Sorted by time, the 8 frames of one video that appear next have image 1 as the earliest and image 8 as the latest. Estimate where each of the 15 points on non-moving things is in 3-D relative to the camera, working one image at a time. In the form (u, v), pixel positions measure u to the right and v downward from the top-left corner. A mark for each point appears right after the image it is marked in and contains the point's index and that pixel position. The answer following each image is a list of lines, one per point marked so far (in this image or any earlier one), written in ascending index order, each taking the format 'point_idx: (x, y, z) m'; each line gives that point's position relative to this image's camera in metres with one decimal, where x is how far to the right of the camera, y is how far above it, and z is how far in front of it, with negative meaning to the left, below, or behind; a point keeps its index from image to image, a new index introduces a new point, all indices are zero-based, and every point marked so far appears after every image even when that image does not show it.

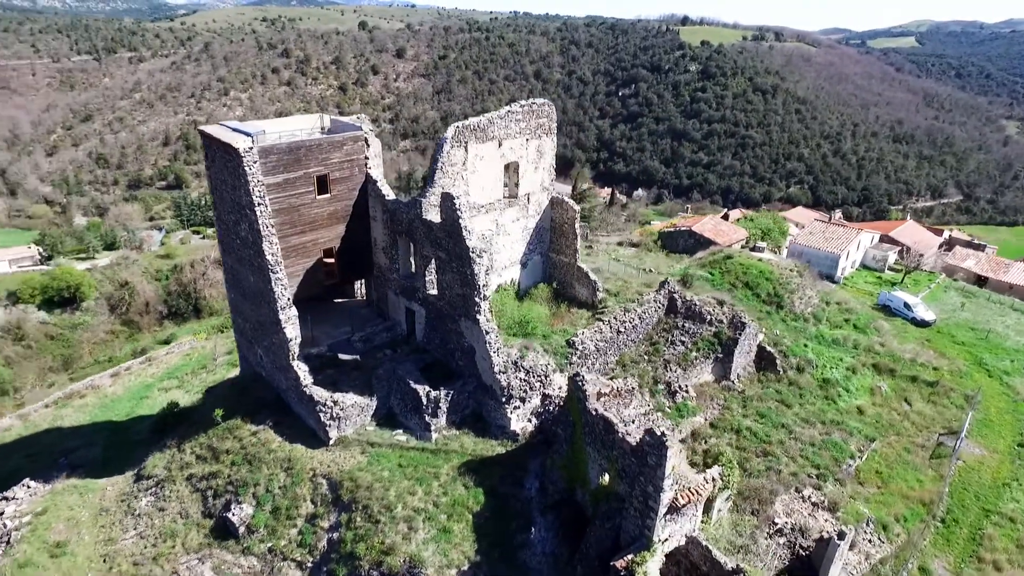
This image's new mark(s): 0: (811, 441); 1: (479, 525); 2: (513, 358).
0: (+6.8, -3.5, +13.9) m
1: (-0.7, -4.4, +11.3) m
2: (0.0, -1.4, +12.8) m
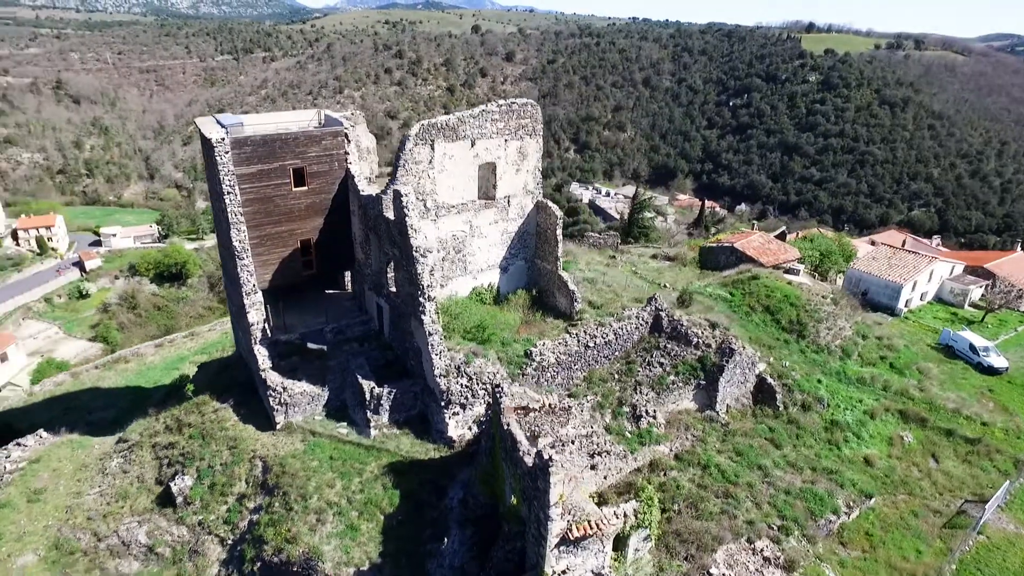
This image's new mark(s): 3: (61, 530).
0: (+5.6, -4.1, +12.4) m
1: (-2.3, -4.4, +11.1) m
2: (-1.2, -1.5, +12.5) m
3: (-9.3, -4.9, +12.3) m
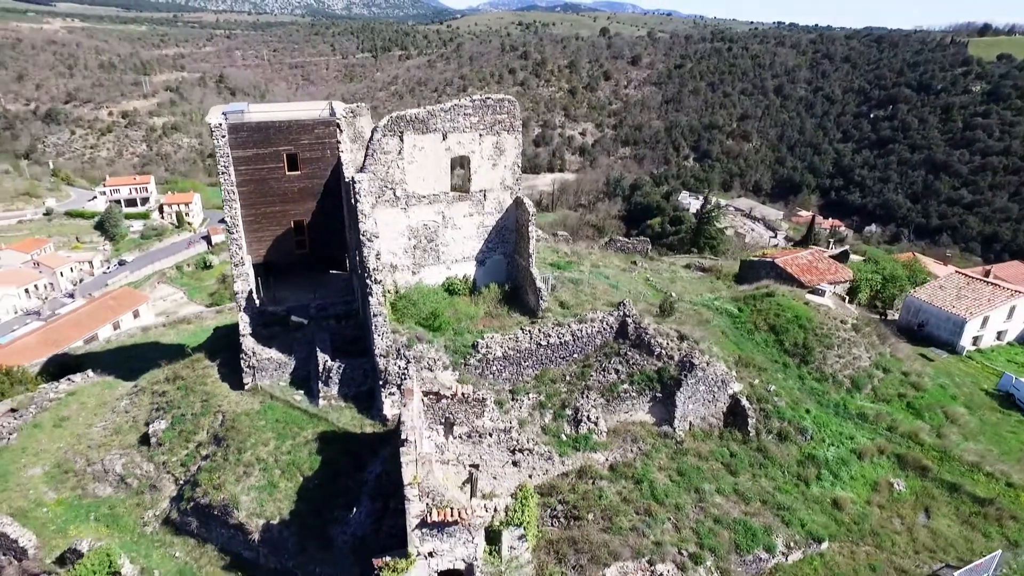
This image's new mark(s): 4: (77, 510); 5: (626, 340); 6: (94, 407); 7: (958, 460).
0: (+3.9, -4.3, +11.6) m
1: (-4.1, -3.9, +11.9) m
2: (-2.4, -1.2, +13.0) m
3: (-10.7, -3.9, +14.4) m
4: (-9.3, -4.7, +12.9) m
5: (+2.6, -1.2, +14.0) m
6: (-11.0, -3.1, +16.0) m
7: (+10.0, -3.9, +13.6) m
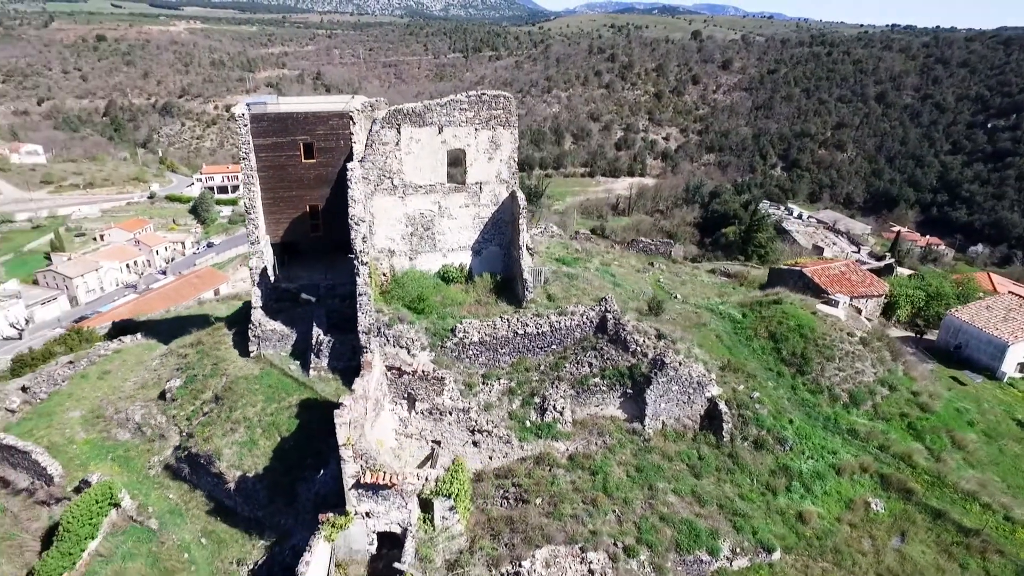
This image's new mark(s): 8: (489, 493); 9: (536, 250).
0: (+2.9, -4.3, +11.5) m
1: (-4.9, -3.4, +12.9) m
2: (-3.0, -0.8, +13.8) m
3: (-11.1, -3.0, +16.4) m
4: (-10.0, -3.9, +14.6) m
5: (+2.2, -1.1, +14.1) m
6: (-11.2, -2.2, +17.9) m
7: (+9.2, -4.2, +12.8) m
8: (-0.4, -4.1, +12.0) m
9: (+0.8, +1.2, +18.8) m
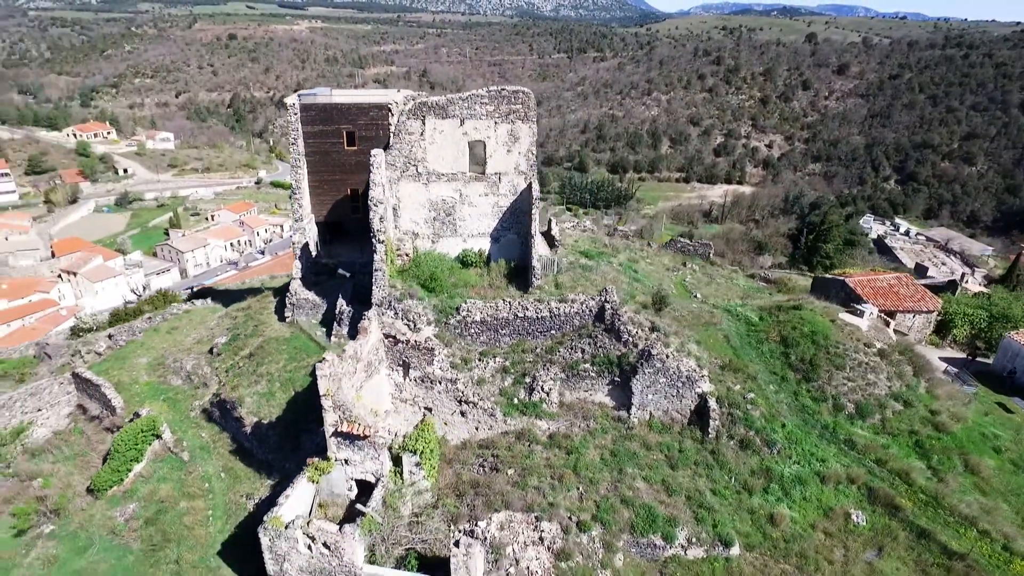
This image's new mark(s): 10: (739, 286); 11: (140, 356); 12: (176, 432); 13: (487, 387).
0: (+2.3, -4.1, +11.9) m
1: (-5.2, -2.7, +14.4) m
2: (-3.0, -0.2, +15.0) m
3: (-10.7, -1.9, +18.8) m
4: (-9.9, -2.8, +16.9) m
5: (+2.1, -0.9, +14.5) m
6: (-10.5, -1.1, +20.4) m
7: (+8.7, -4.4, +12.1) m
8: (-0.9, -3.6, +12.8) m
9: (+1.6, +1.5, +19.4) m
10: (+7.3, +0.1, +19.6) m
11: (-11.4, -2.1, +18.6) m
12: (-8.5, -3.6, +15.4) m
13: (-0.6, -2.3, +14.0) m
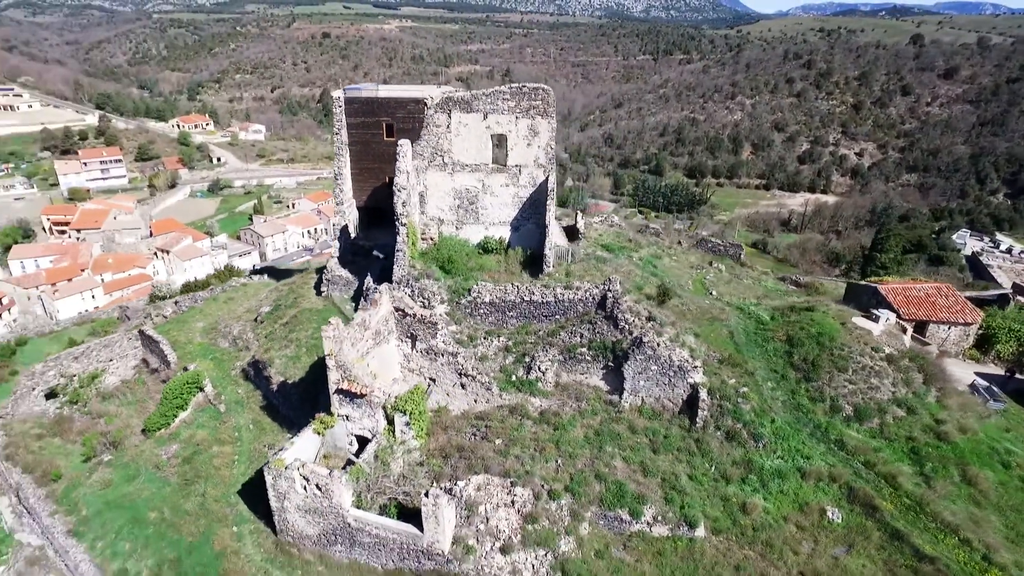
0: (+1.9, -3.8, +12.5) m
1: (-5.1, -2.0, +15.9) m
2: (-2.7, +0.3, +16.3) m
3: (-10.0, -1.0, +20.9) m
4: (-9.5, -1.9, +18.9) m
5: (+2.2, -0.6, +15.1) m
6: (-9.6, -0.2, +22.5) m
7: (+8.3, -4.5, +11.9) m
8: (-1.2, -3.2, +13.8) m
9: (+2.5, +1.8, +20.0) m
10: (+8.0, 0.0, +19.6) m
11: (-10.7, -1.1, +20.8) m
12: (-8.4, -2.8, +17.3) m
13: (-0.6, -1.9, +14.9) m
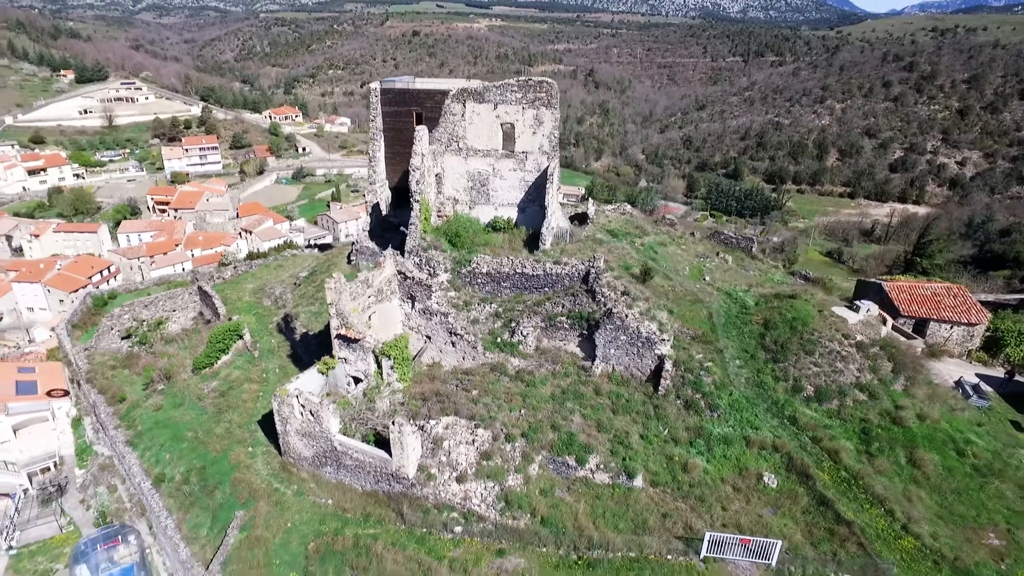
0: (+1.1, -3.1, +13.9) m
1: (-5.3, -1.0, +18.2) m
2: (-2.8, +1.2, +18.2) m
3: (-9.5, +0.3, +23.7) m
4: (-9.3, -0.7, +21.7) m
5: (+2.0, +0.1, +16.5) m
6: (-8.8, +1.1, +25.2) m
7: (+7.3, -4.1, +12.6) m
8: (-1.7, -2.4, +15.6) m
9: (+2.9, +2.4, +21.3) m
10: (+8.3, +0.3, +20.2) m
11: (-10.2, +0.2, +23.7) m
12: (-8.4, -1.6, +20.0) m
13: (-0.9, -1.1, +16.6) m
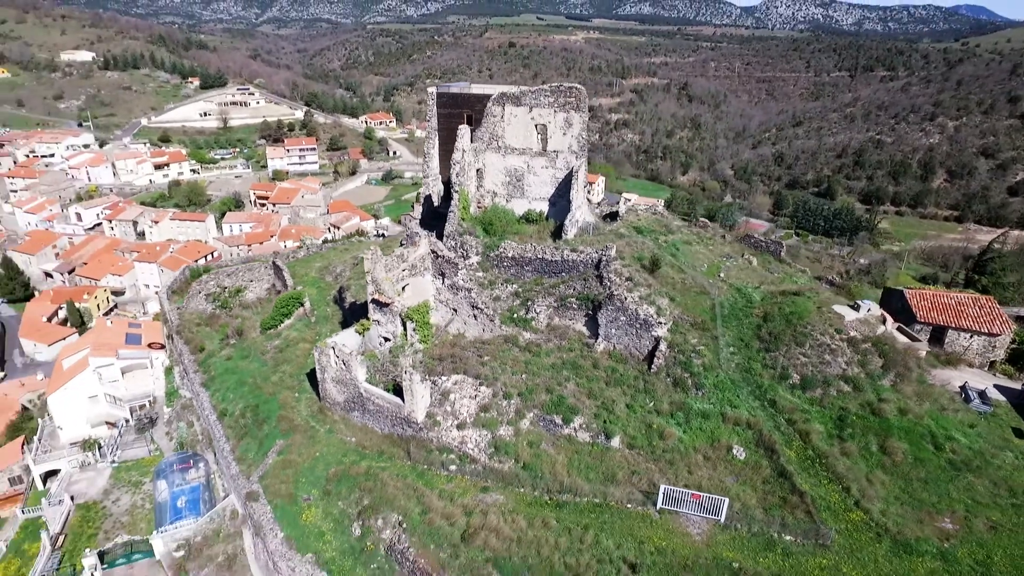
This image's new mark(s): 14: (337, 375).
0: (+1.1, -2.6, +15.6) m
1: (-4.6, -0.2, +20.7) m
2: (-1.9, +1.9, +20.4) m
3: (-7.9, +1.3, +26.8) m
4: (-8.0, +0.3, +24.8) m
5: (+2.5, +0.5, +18.0) m
6: (-7.0, +1.9, +28.2) m
7: (+7.0, -3.9, +13.4) m
8: (-1.4, -1.7, +17.6) m
9: (+4.2, +2.6, +22.7) m
10: (+9.2, +0.3, +20.8) m
11: (-8.6, +1.2, +26.9) m
12: (-7.4, -0.6, +22.9) m
13: (-0.4, -0.5, +18.6) m
14: (-4.8, -2.4, +16.6) m
